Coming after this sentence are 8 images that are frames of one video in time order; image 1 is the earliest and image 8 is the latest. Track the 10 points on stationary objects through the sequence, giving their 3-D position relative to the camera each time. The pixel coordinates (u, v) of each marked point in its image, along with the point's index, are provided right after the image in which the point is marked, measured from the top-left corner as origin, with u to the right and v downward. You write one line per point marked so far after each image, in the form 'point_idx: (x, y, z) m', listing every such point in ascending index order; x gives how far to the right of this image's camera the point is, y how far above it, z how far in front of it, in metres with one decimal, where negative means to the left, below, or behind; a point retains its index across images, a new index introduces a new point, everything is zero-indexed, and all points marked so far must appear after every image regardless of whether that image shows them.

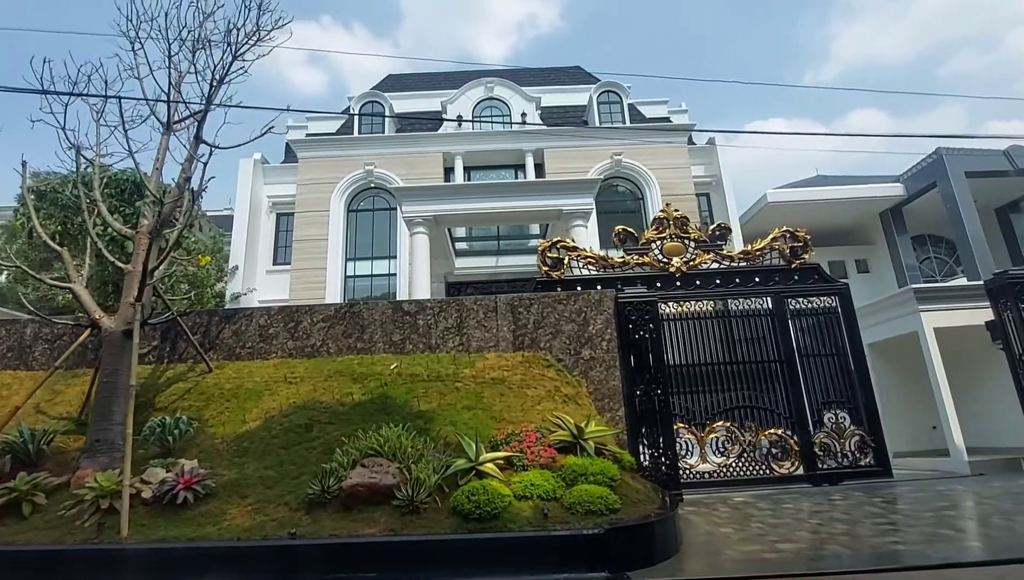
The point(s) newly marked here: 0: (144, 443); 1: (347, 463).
0: (-3.0, -1.2, +4.3) m
1: (-1.2, -1.3, +3.9) m
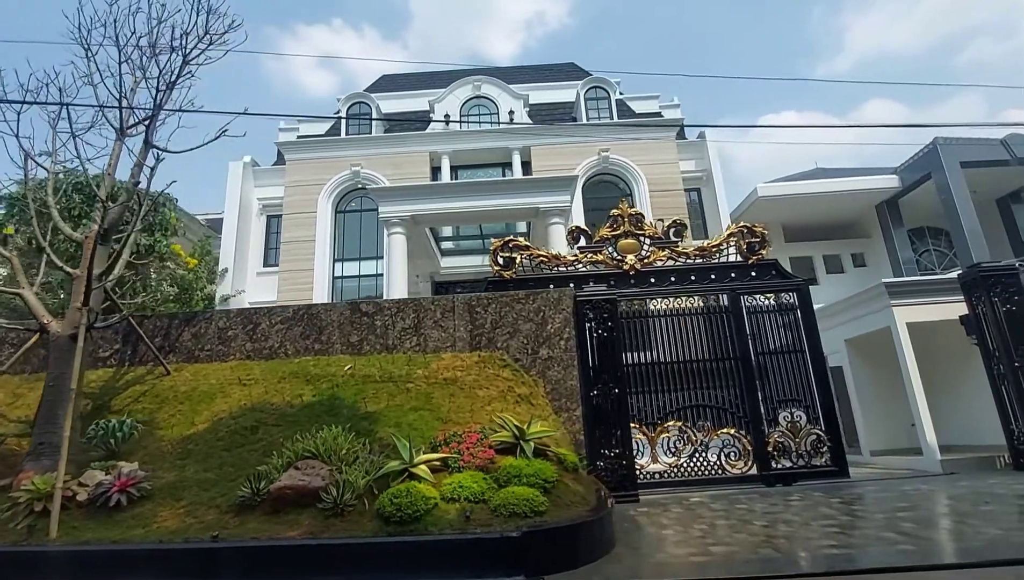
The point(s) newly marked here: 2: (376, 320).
0: (-3.5, -1.3, +4.3) m
1: (-1.7, -1.3, +3.9) m
2: (-1.5, -0.3, +5.6) m
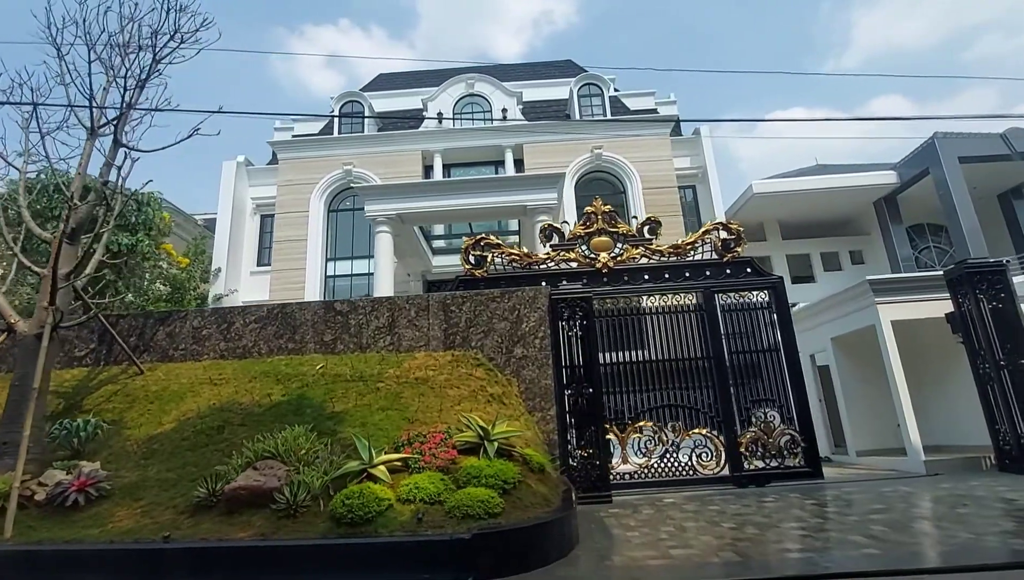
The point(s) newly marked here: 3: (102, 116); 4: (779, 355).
0: (-3.8, -1.3, +4.3) m
1: (-2.0, -1.3, +3.9) m
2: (-1.7, -0.3, +5.6) m
3: (-4.0, +1.7, +5.1) m
4: (+2.5, -0.6, +5.0) m
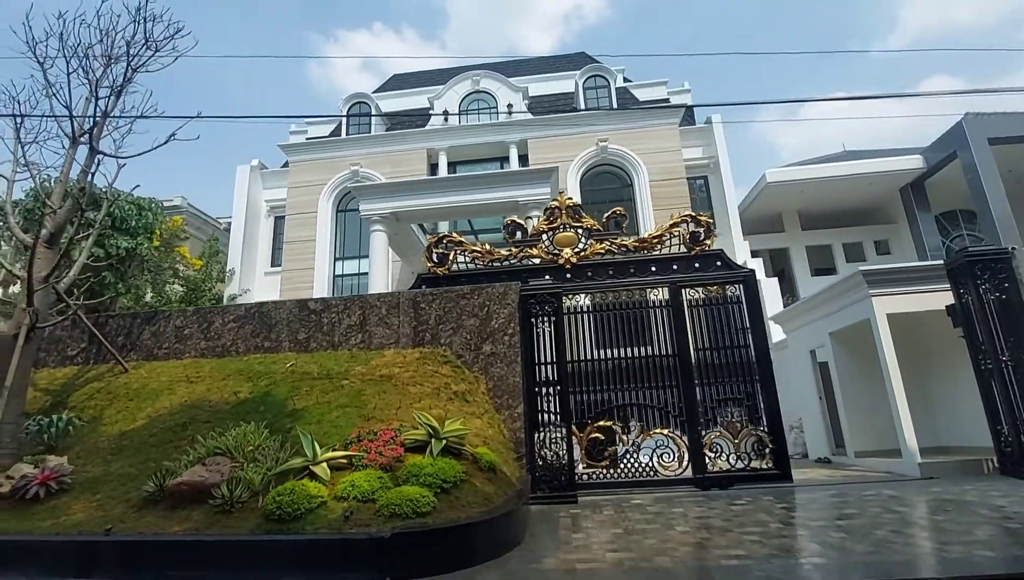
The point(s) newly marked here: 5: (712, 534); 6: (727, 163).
0: (-4.2, -1.3, +4.5) m
1: (-2.4, -1.3, +4.0) m
2: (-2.0, -0.3, +5.7) m
3: (-4.3, +1.7, +5.3) m
4: (+2.1, -0.6, +4.8) m
5: (+1.4, -1.8, +3.8) m
6: (+5.0, +2.9, +12.2) m
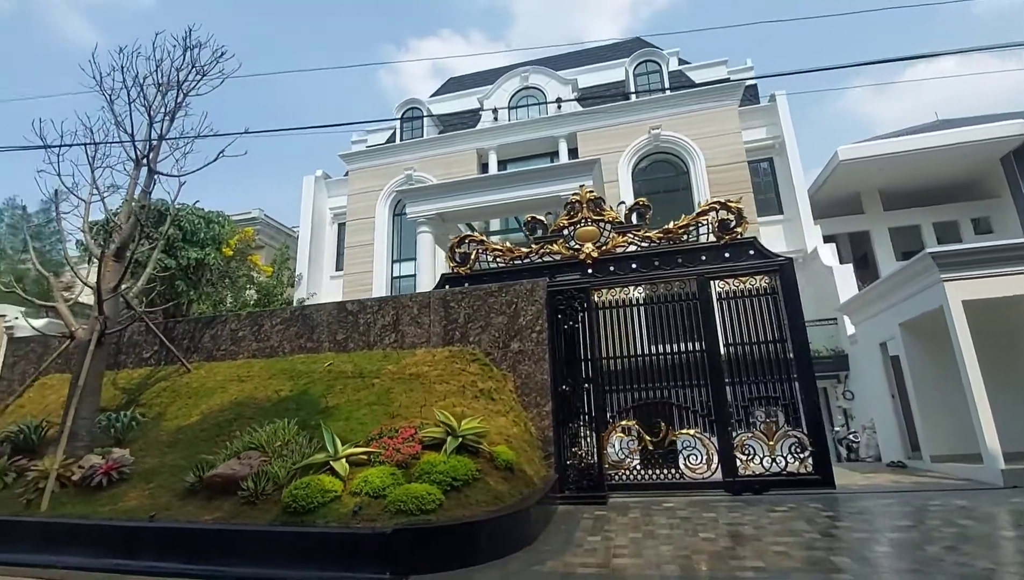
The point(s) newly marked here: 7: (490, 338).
0: (-3.9, -1.4, +5.1) m
1: (-2.3, -1.3, +4.2) m
2: (-1.7, -0.3, +5.9) m
3: (-4.1, +1.6, +5.9) m
4: (+2.3, -0.5, +4.4) m
5: (+1.5, -1.7, +3.6) m
6: (+6.1, +3.2, +11.3) m
7: (-0.2, -0.5, +5.3) m
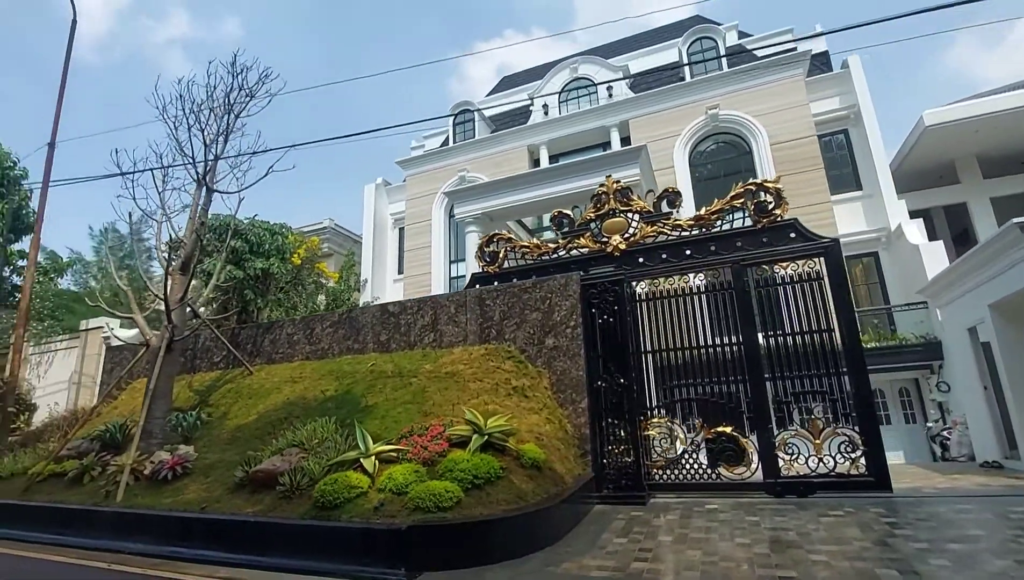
0: (-3.6, -1.5, +5.5) m
1: (-2.0, -1.4, +4.5) m
2: (-1.3, -0.3, +6.0) m
3: (-3.7, +1.5, +6.3) m
4: (+2.5, -0.3, +4.0) m
5: (+1.6, -1.6, +3.3) m
6: (+7.0, +3.5, +10.3) m
7: (+0.1, -0.5, +5.3) m
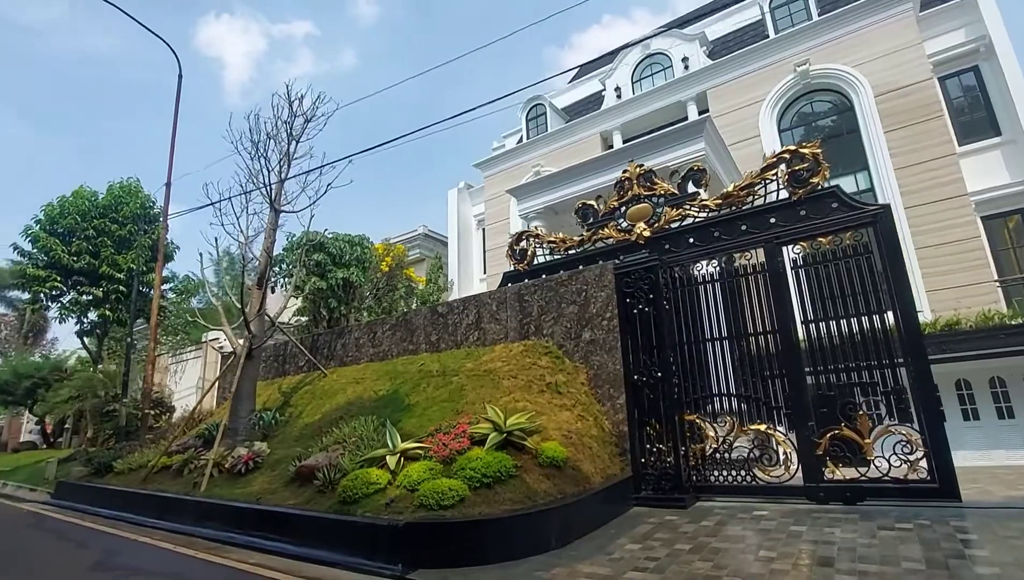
0: (-3.0, -1.6, +6.2) m
1: (-1.8, -1.5, +4.8) m
2: (-0.7, -0.4, +6.2) m
3: (-3.2, +1.3, +7.0) m
4: (+2.5, -0.2, +3.4) m
5: (+1.6, -1.5, +2.9) m
6: (+8.0, +4.1, +8.5) m
7: (+0.4, -0.4, +5.1) m
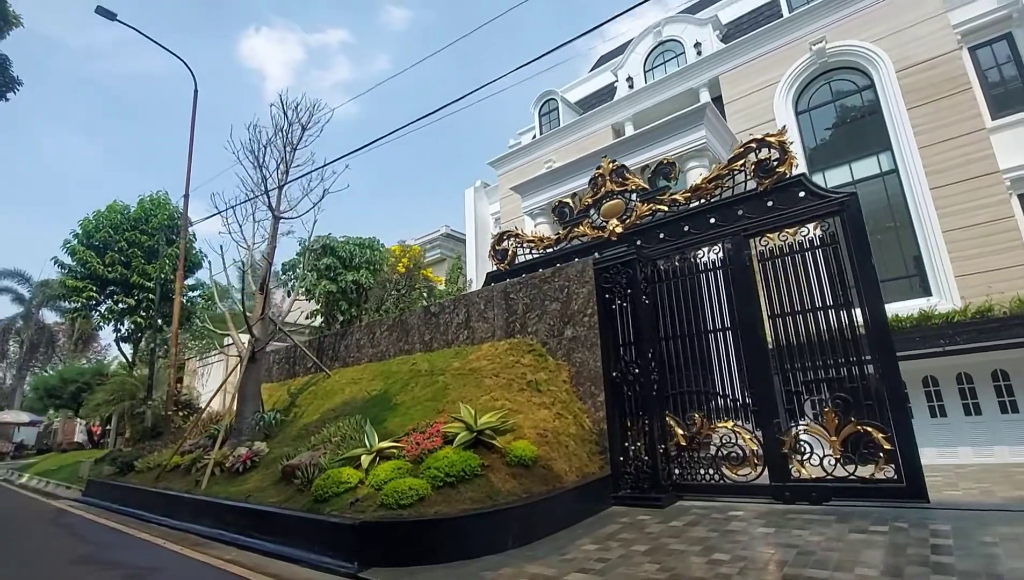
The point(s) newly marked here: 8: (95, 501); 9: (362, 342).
0: (-3.1, -1.7, +6.4) m
1: (-1.9, -1.5, +5.0) m
2: (-0.8, -0.3, +6.2) m
3: (-3.2, +1.3, +7.2) m
4: (+2.2, -0.1, +3.2) m
5: (+1.3, -1.4, +2.7) m
6: (+8.0, +4.3, +7.9) m
7: (+0.3, -0.4, +5.1) m
8: (-5.5, -2.8, +6.9) m
9: (-2.0, -0.7, +7.1) m
